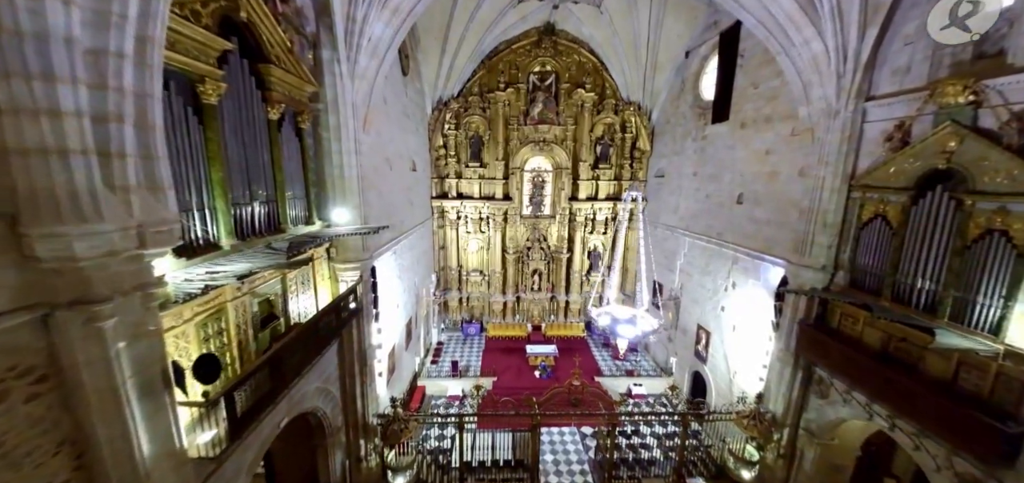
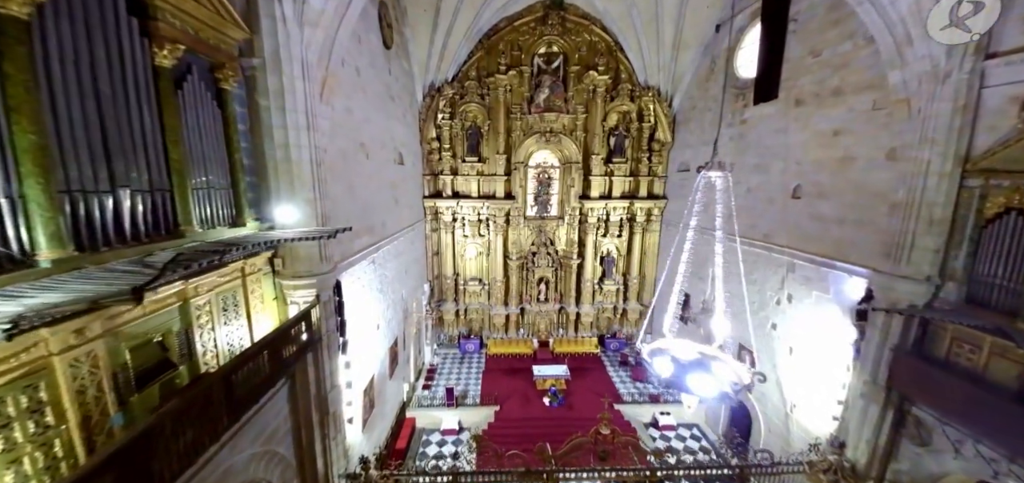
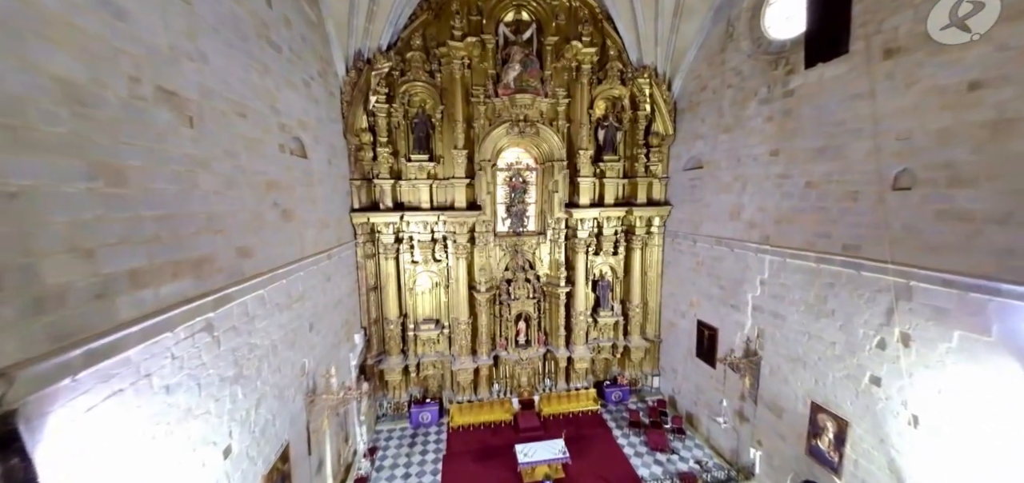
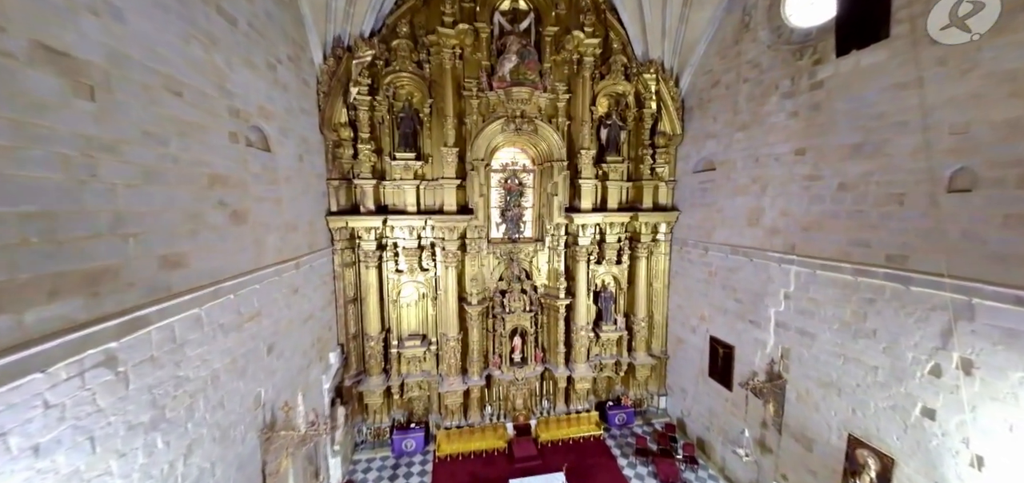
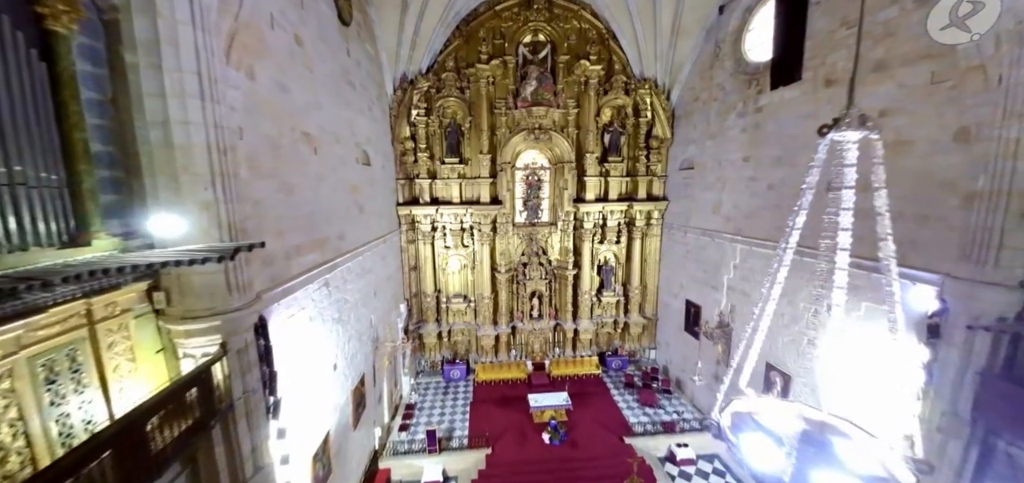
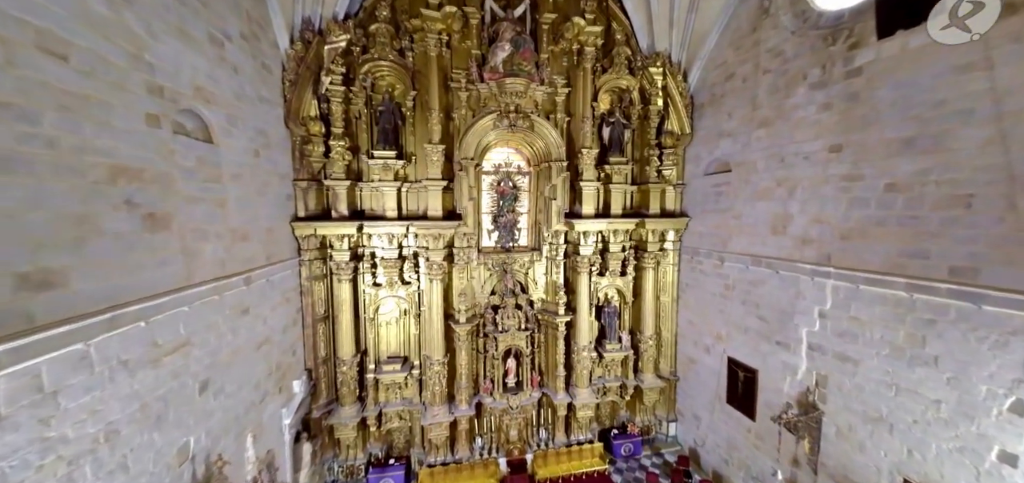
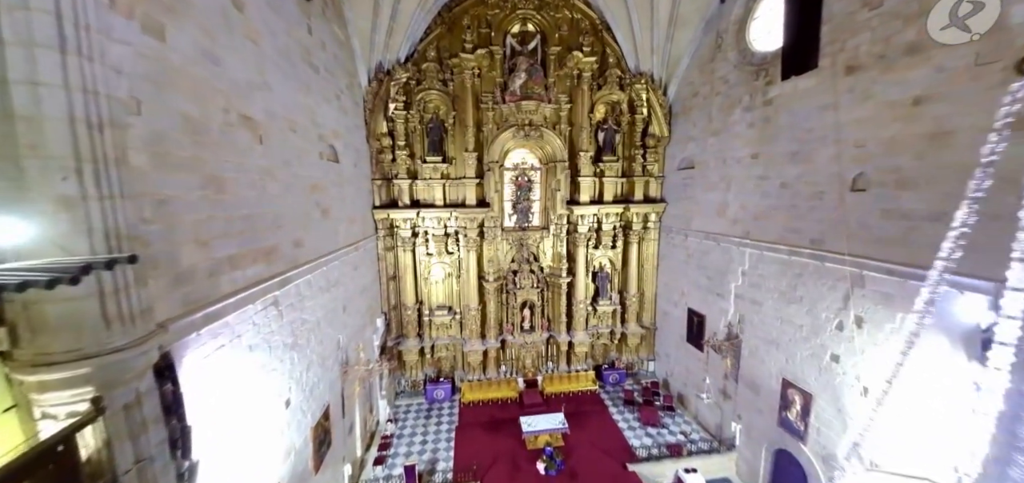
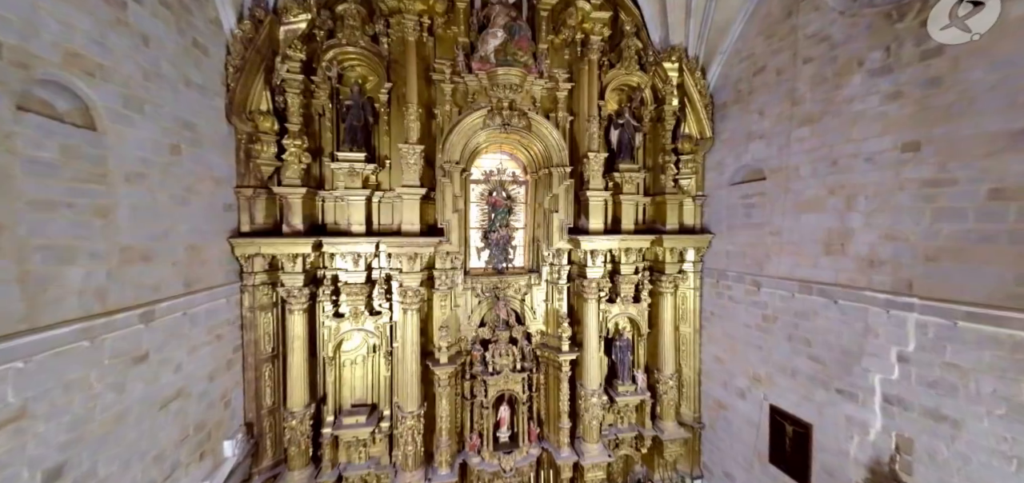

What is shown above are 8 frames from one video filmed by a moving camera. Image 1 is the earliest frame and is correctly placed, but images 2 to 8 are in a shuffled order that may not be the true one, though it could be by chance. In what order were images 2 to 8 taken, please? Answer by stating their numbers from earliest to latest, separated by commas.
2, 5, 7, 3, 4, 6, 8
